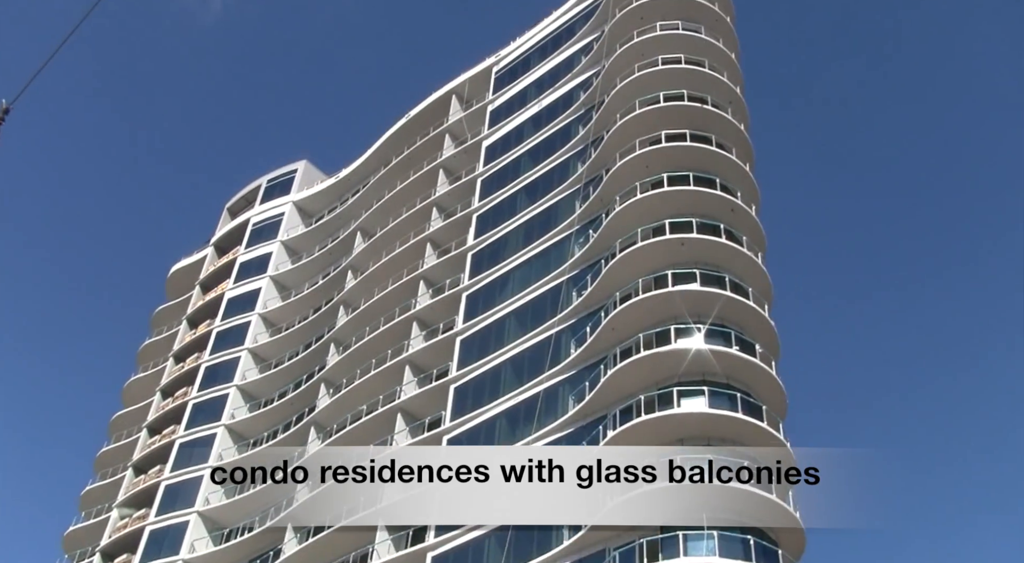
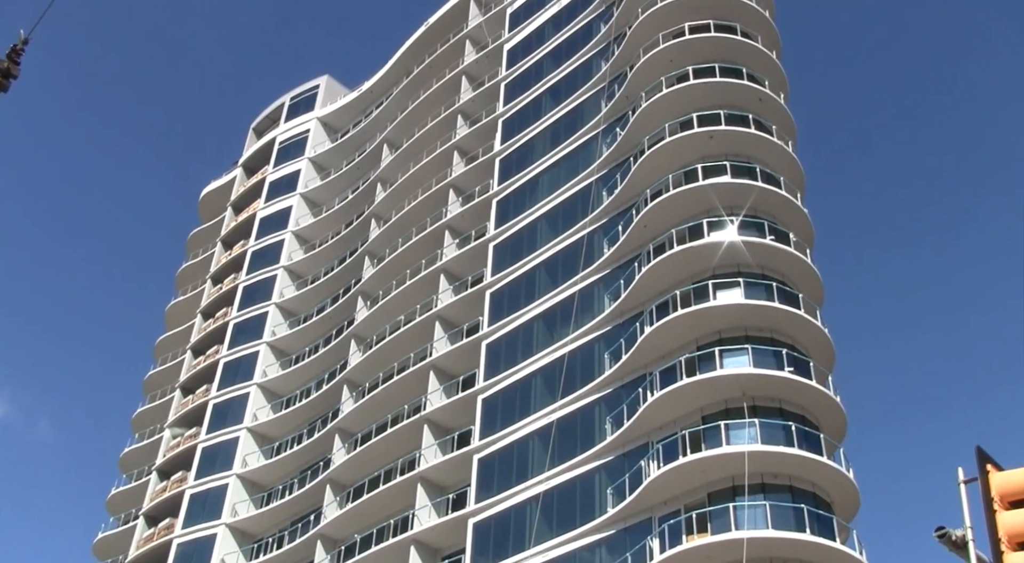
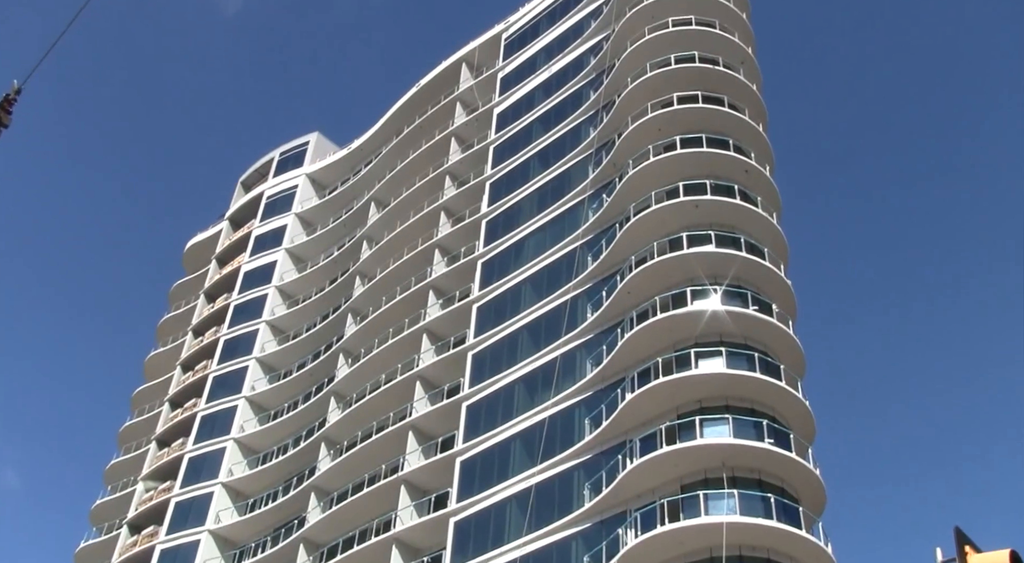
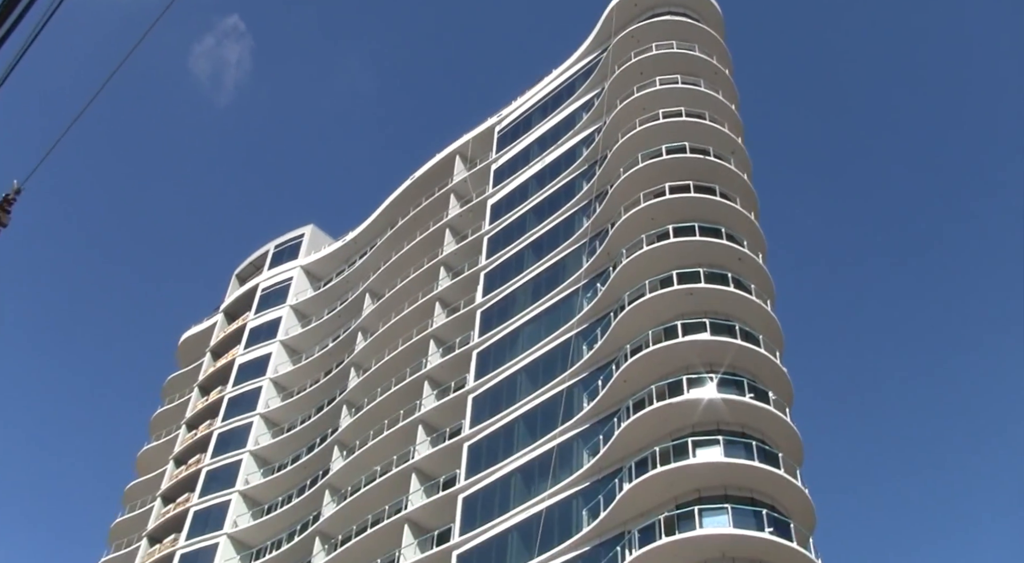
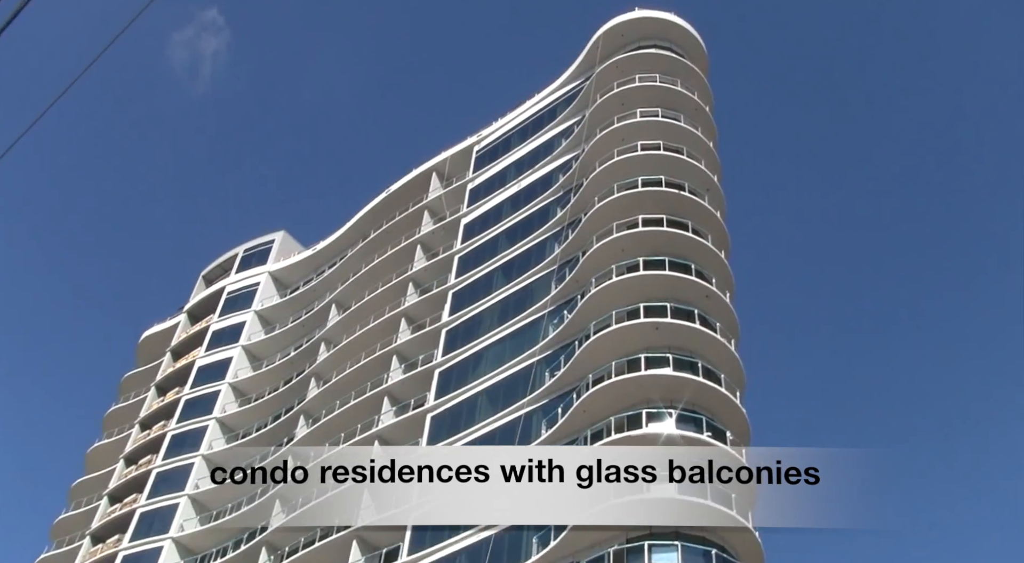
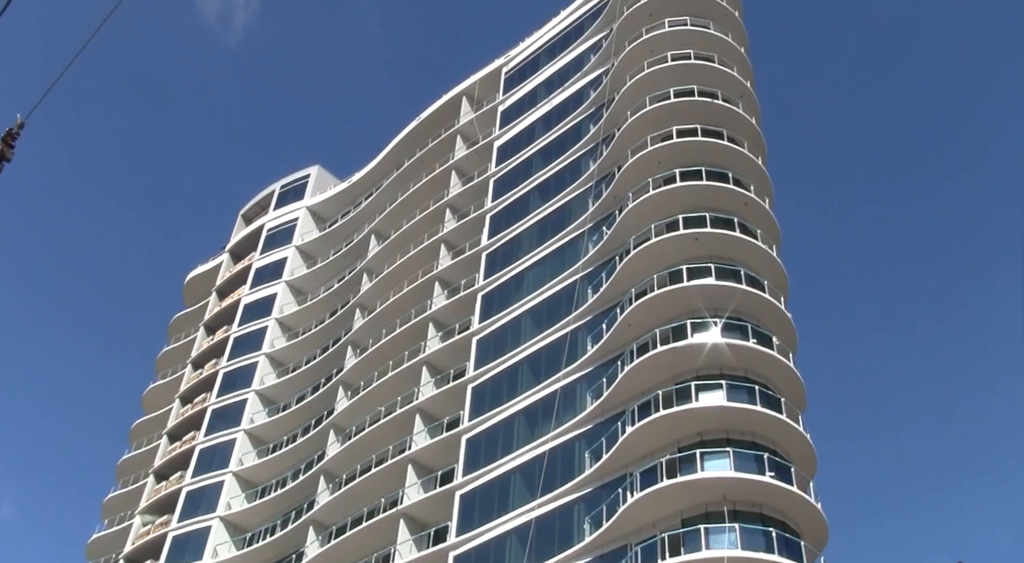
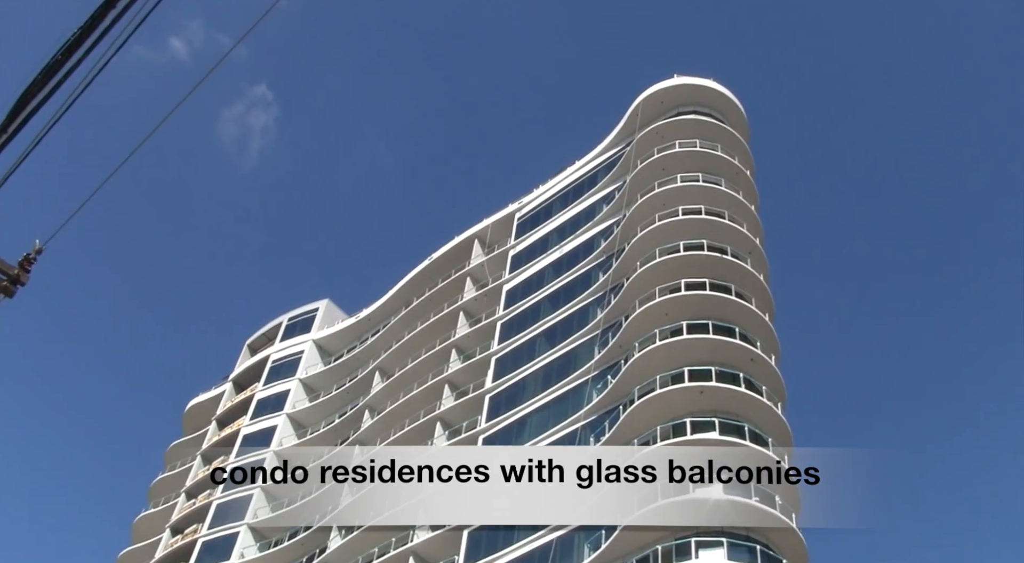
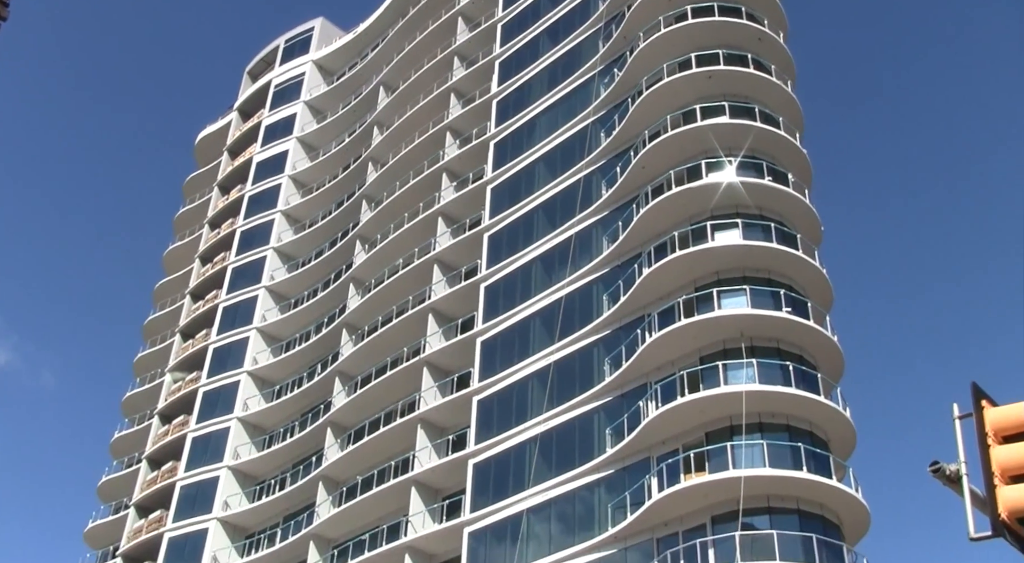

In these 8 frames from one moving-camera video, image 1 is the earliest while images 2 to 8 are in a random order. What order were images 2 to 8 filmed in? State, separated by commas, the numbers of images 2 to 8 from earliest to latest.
5, 7, 4, 6, 3, 2, 8
